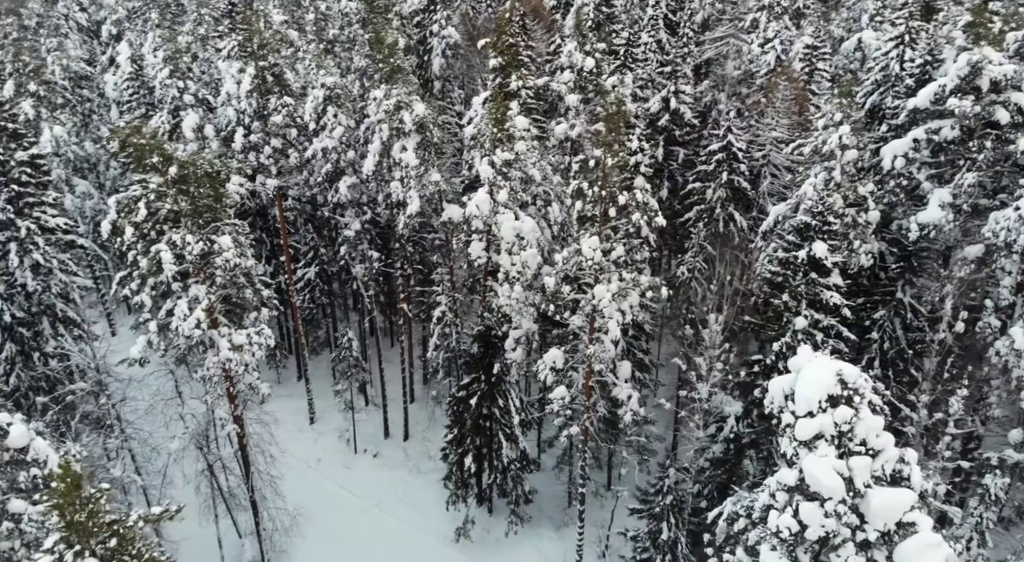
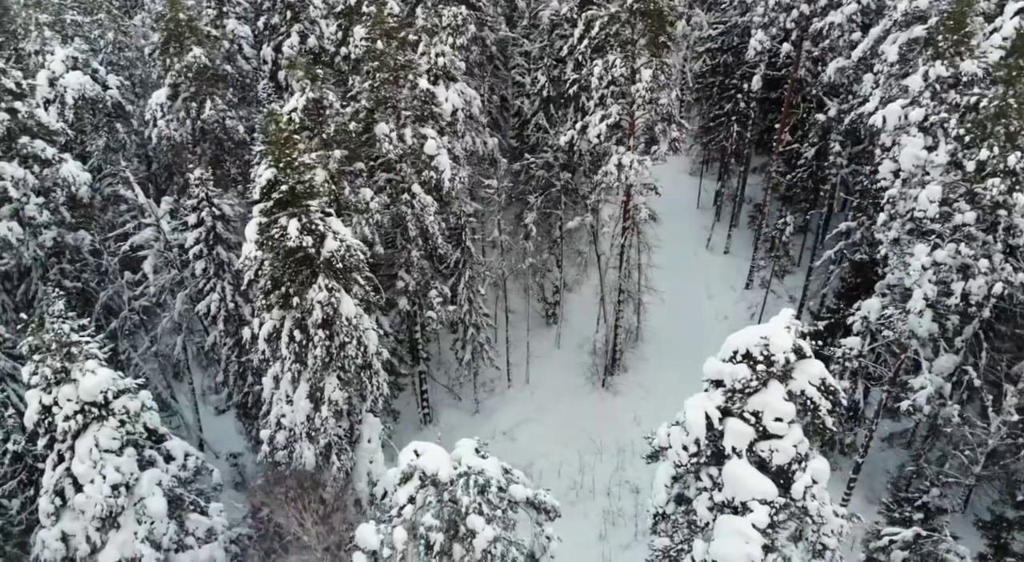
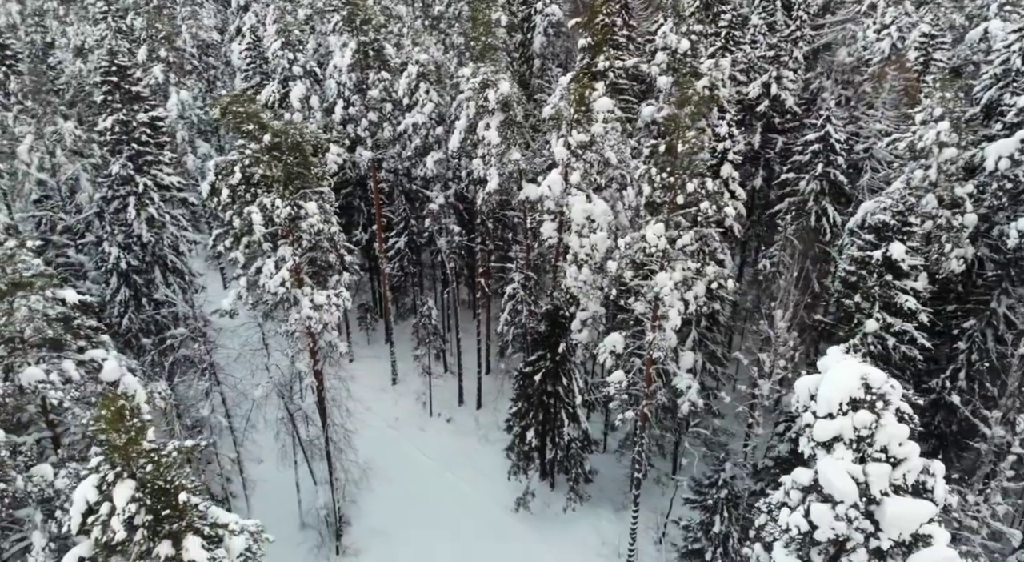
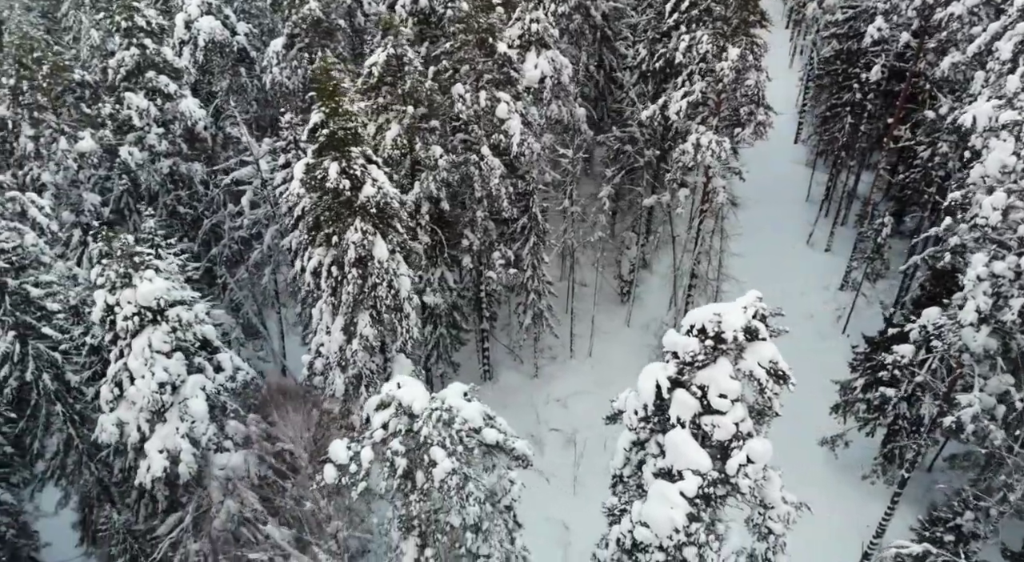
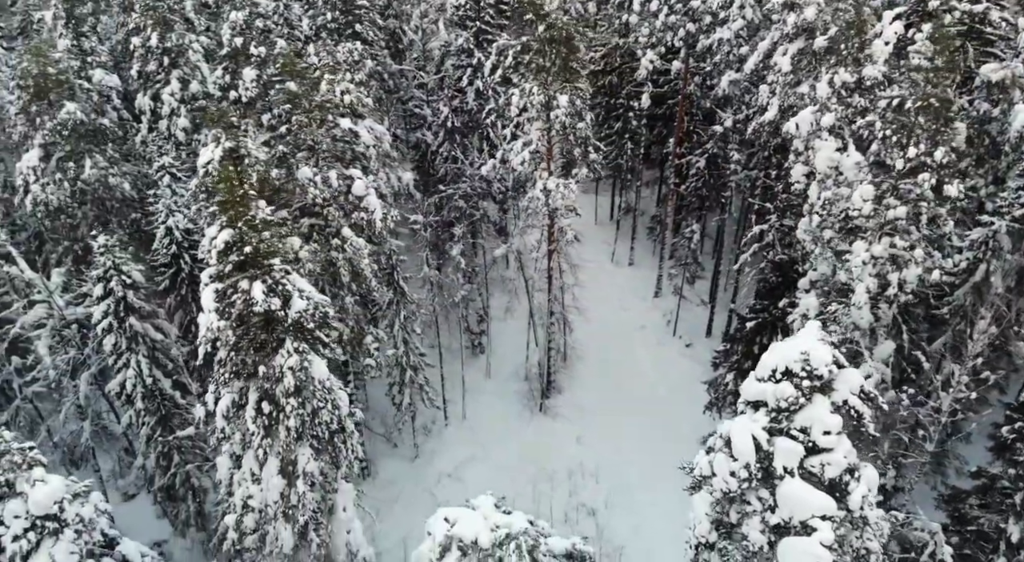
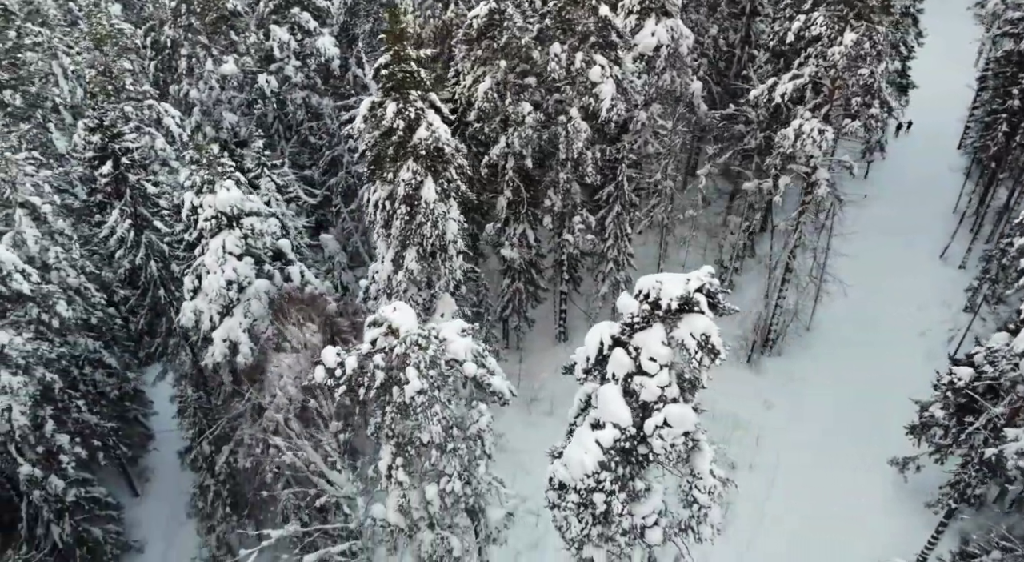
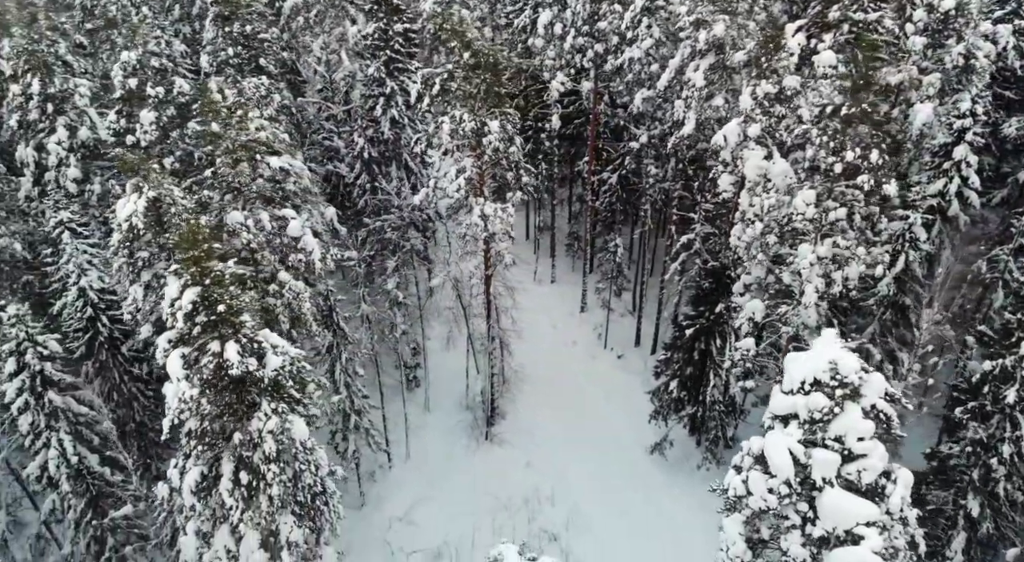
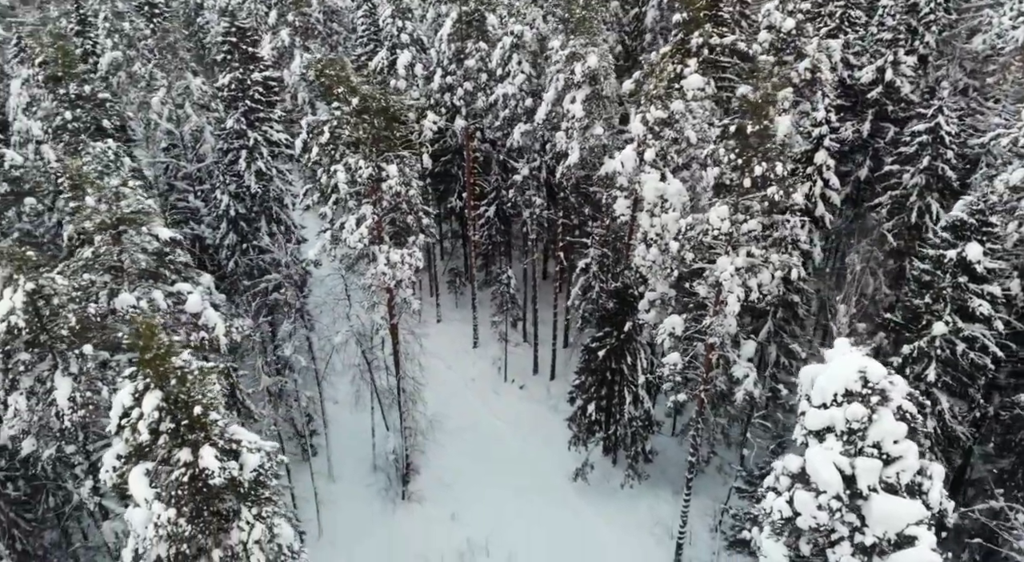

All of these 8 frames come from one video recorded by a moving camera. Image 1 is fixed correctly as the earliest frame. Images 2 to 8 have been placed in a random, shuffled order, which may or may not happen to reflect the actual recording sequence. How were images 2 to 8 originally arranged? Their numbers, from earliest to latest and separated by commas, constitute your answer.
3, 8, 7, 5, 2, 4, 6
